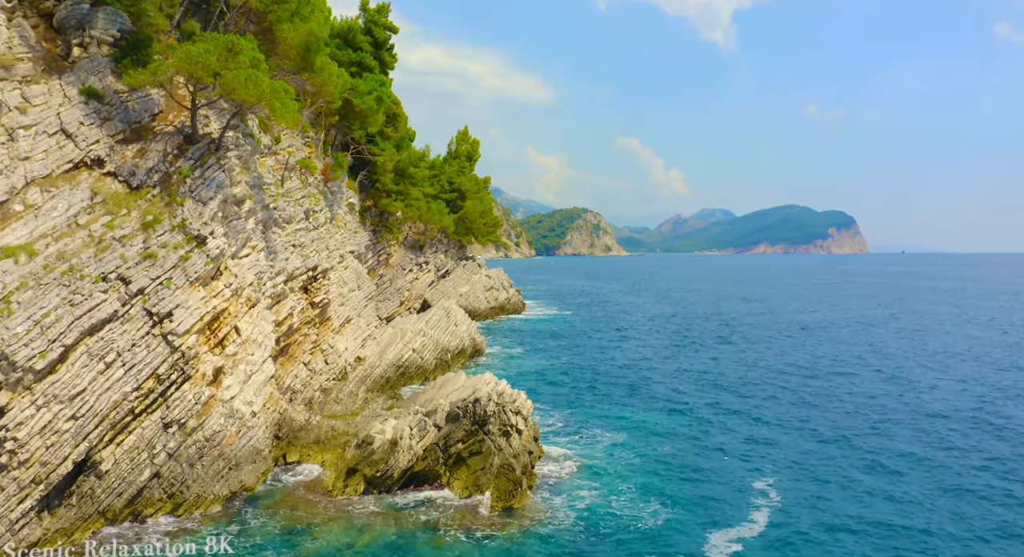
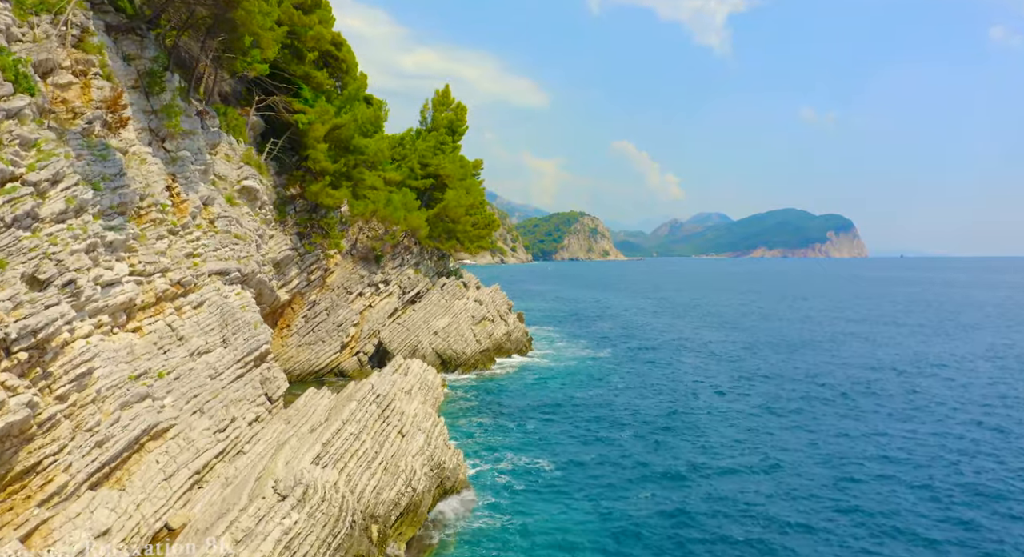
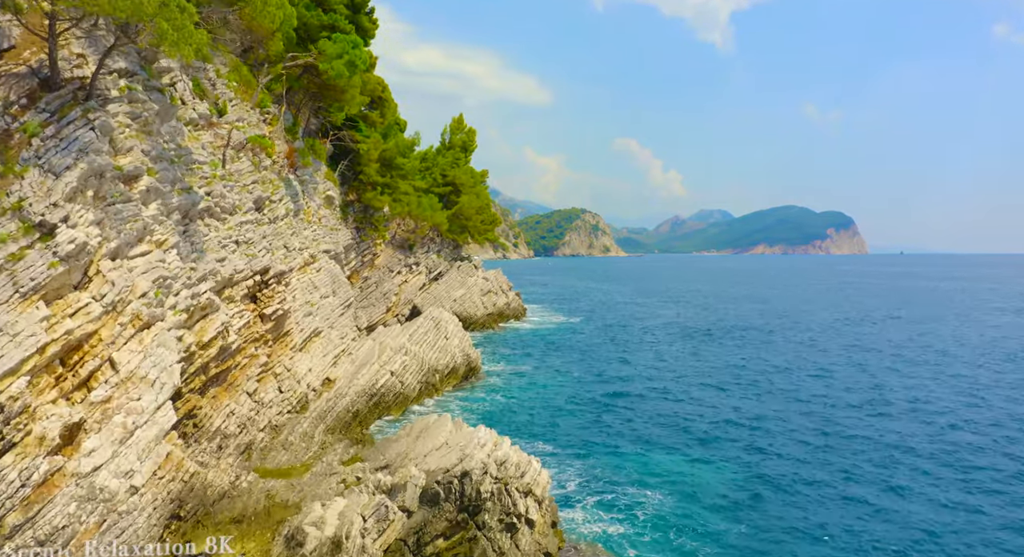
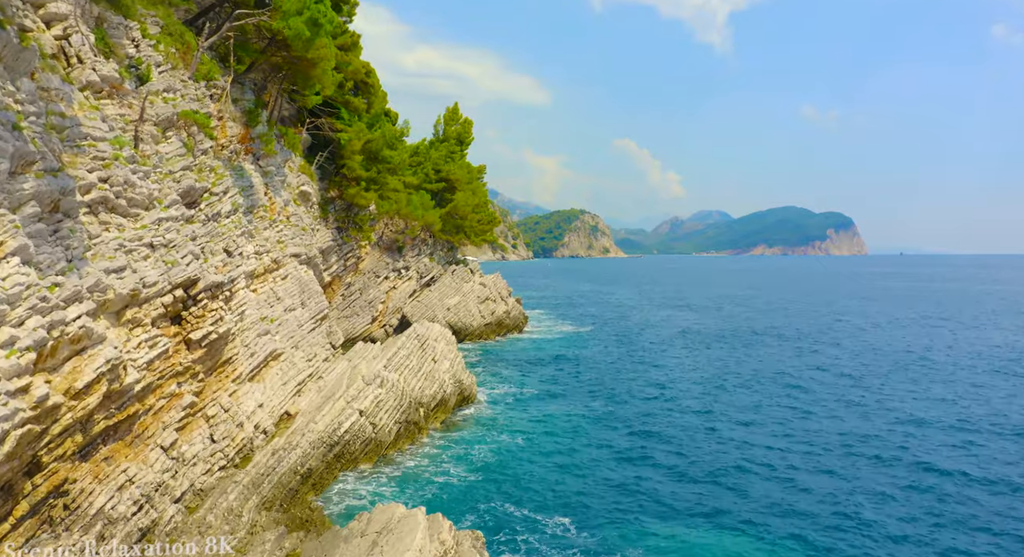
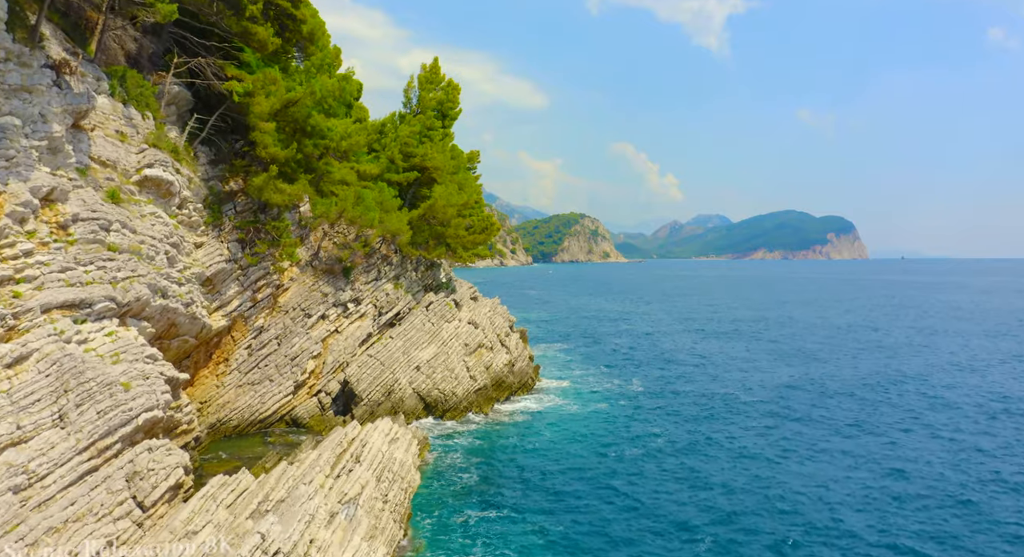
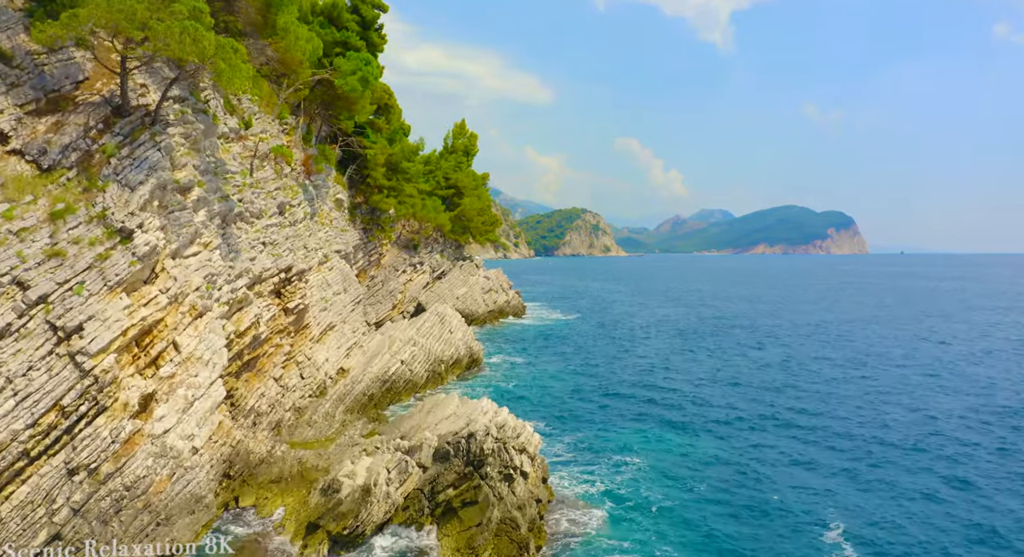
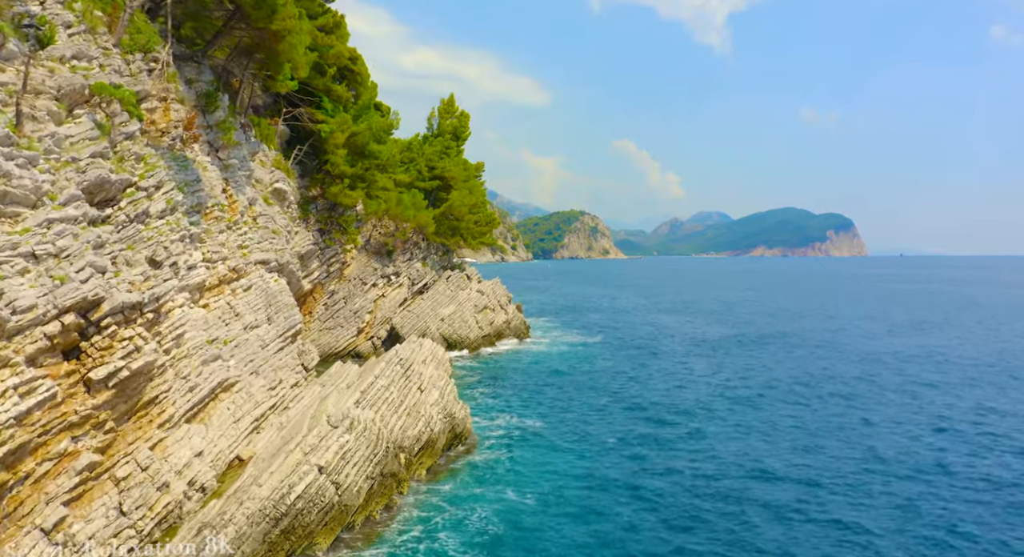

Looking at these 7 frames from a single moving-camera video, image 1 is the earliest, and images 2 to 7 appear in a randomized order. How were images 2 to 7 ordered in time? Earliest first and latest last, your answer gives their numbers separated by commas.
6, 3, 4, 7, 2, 5
